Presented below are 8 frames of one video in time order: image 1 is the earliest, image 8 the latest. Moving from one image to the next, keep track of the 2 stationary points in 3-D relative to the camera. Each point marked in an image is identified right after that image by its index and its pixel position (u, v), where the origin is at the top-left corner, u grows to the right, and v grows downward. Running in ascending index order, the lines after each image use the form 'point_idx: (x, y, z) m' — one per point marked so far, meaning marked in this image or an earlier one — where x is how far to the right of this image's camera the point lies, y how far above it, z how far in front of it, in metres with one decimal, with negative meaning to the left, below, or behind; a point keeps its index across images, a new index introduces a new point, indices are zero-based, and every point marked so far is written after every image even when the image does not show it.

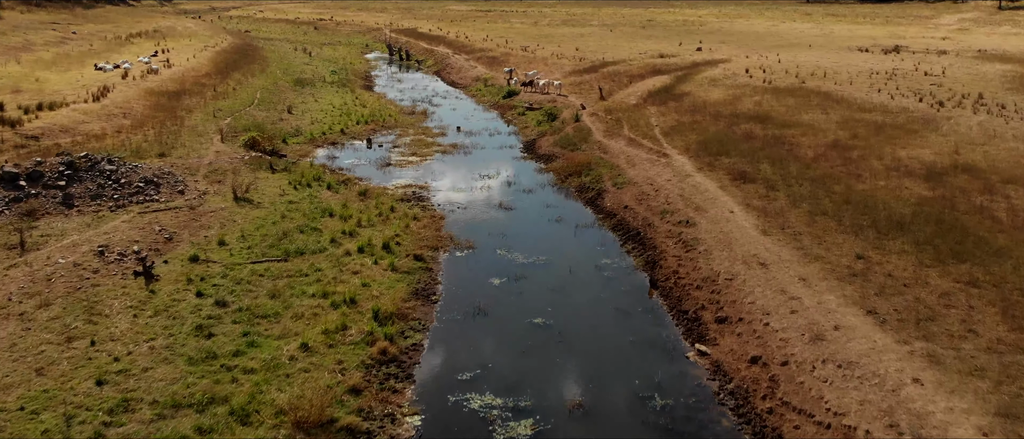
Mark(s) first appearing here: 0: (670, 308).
0: (+4.8, -2.7, +17.9) m
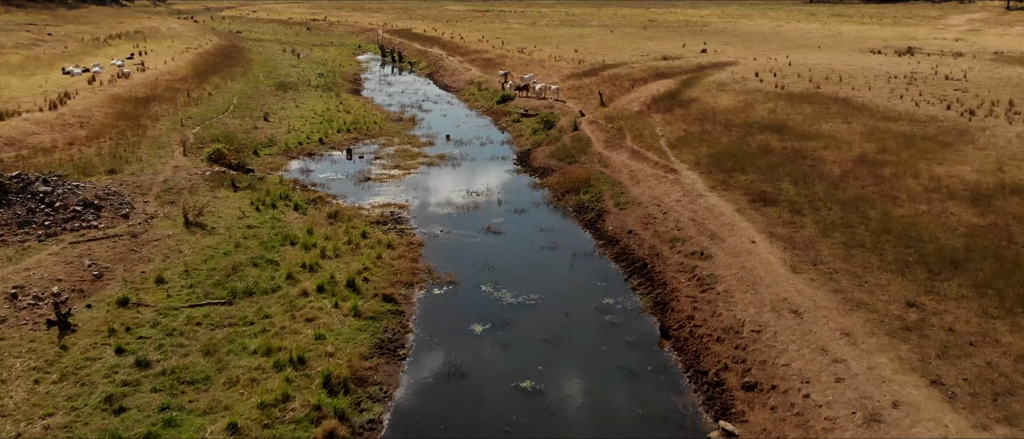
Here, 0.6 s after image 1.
0: (+4.4, -3.7, +14.9) m
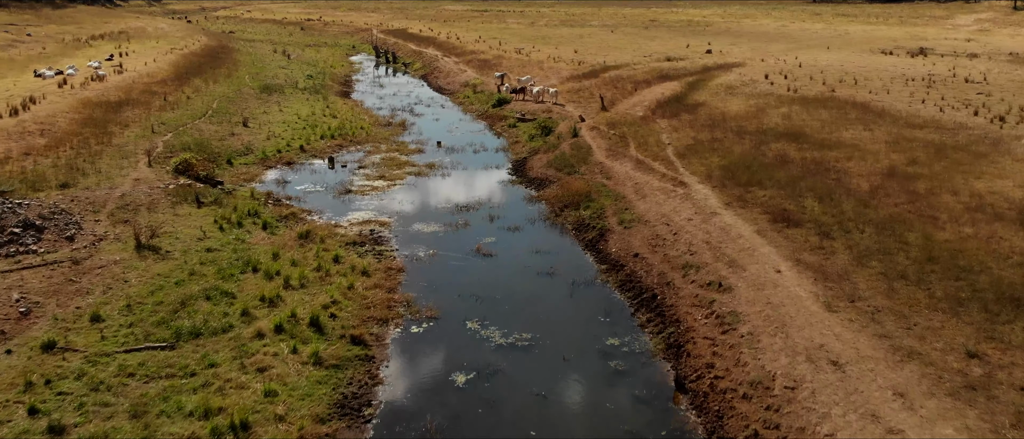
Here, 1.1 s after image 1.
0: (+4.1, -4.5, +12.5) m
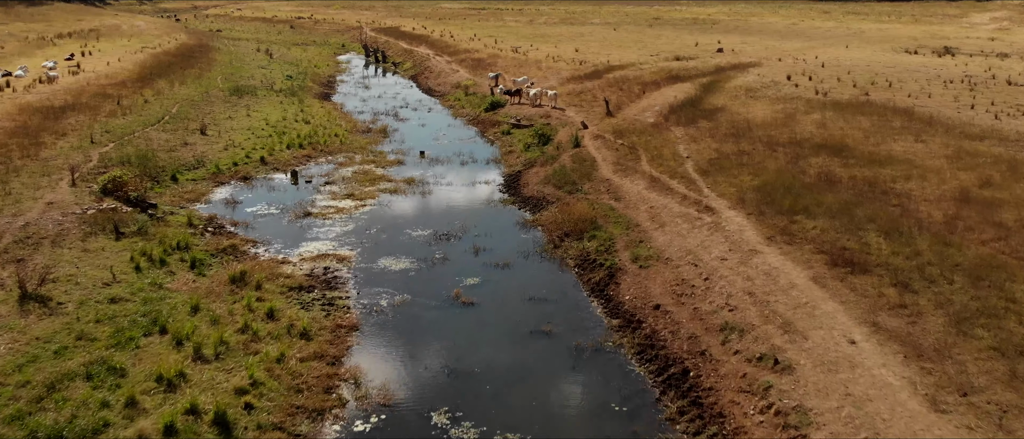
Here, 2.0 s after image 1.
0: (+3.7, -5.6, +8.3) m
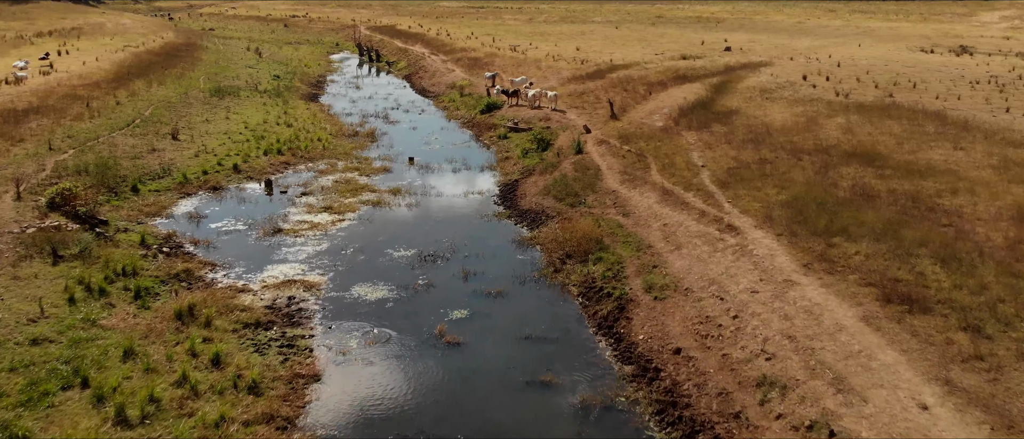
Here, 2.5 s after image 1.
0: (+3.6, -6.2, +5.9) m
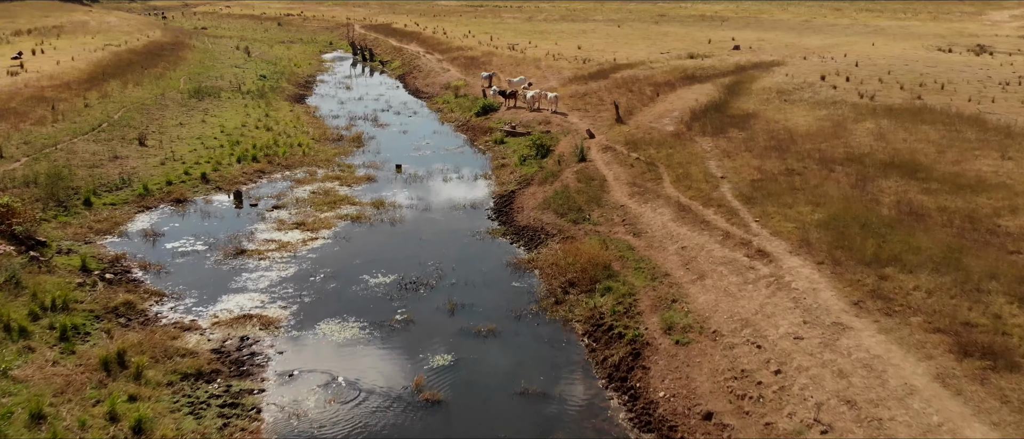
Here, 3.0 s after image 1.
0: (+3.4, -6.8, +3.5) m
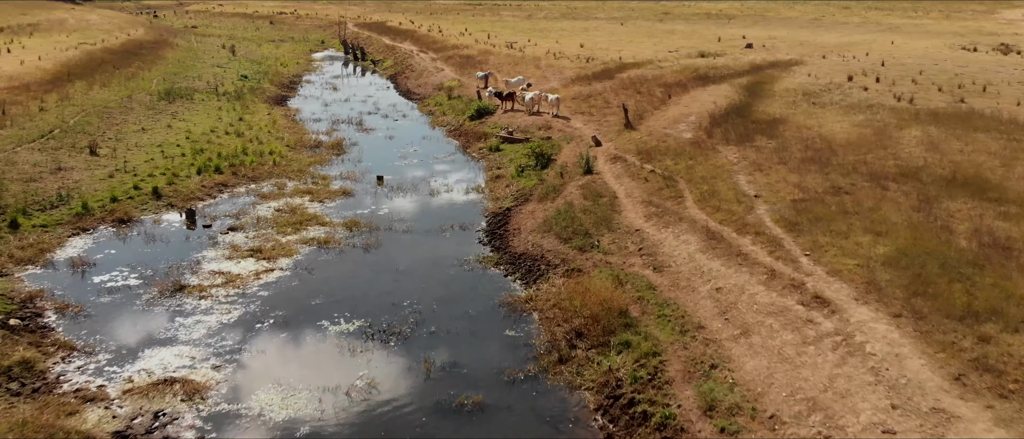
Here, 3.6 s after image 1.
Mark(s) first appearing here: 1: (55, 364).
0: (+3.3, -7.5, +0.5) m
1: (-9.2, -2.9, +12.0) m
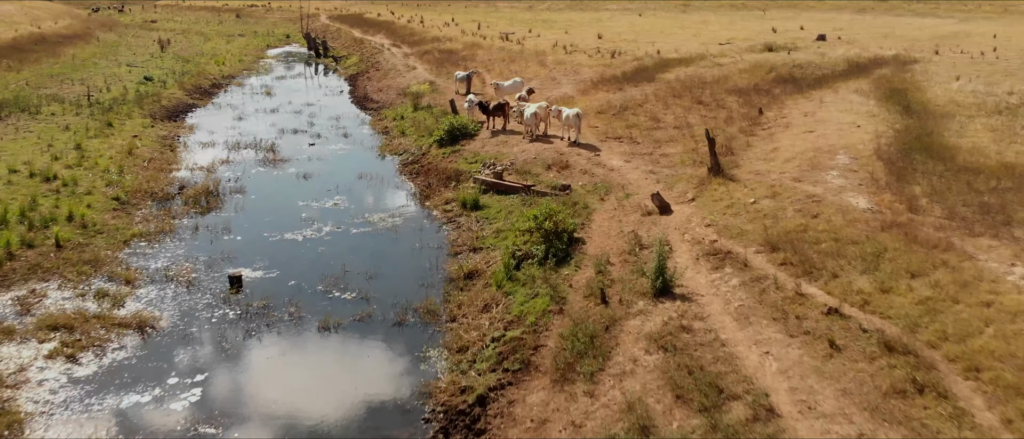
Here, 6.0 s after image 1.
0: (+3.1, -10.3, -10.4) m
1: (-9.4, -5.6, +1.0) m
